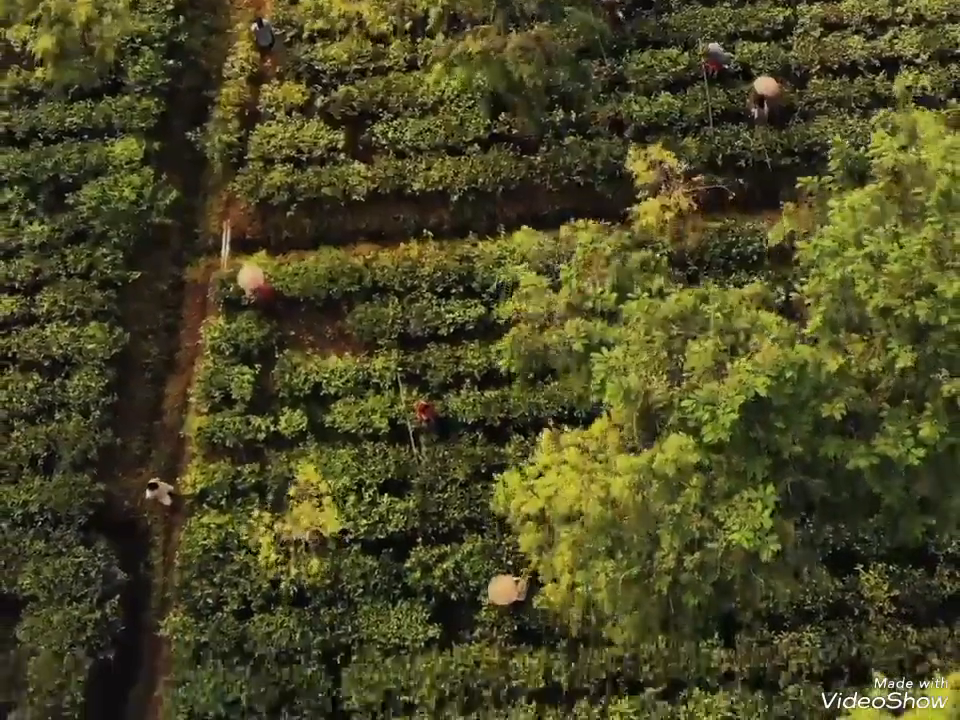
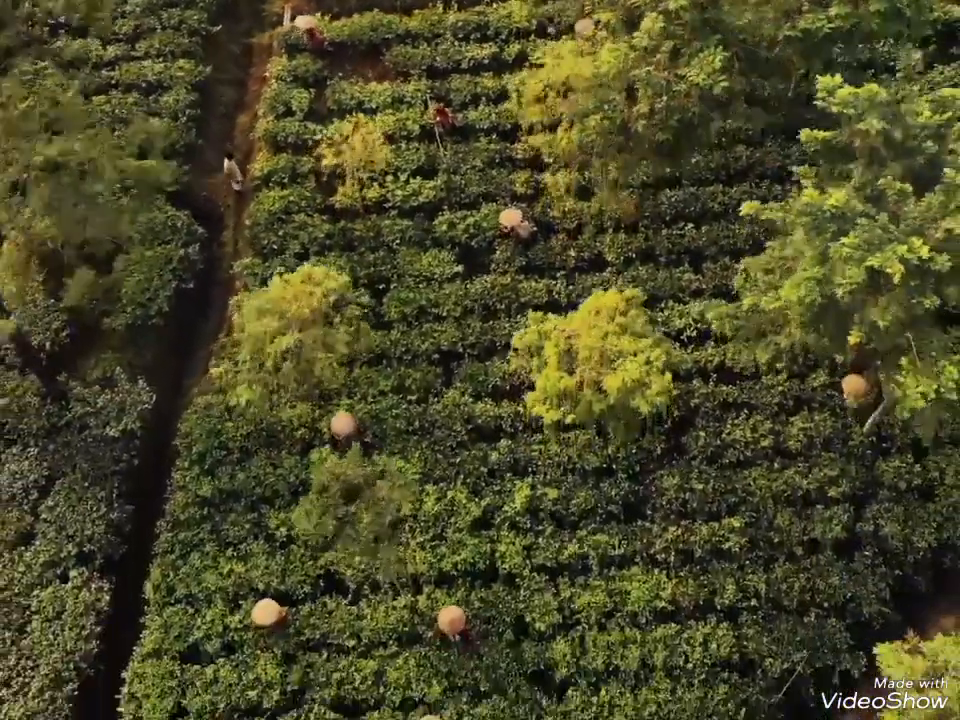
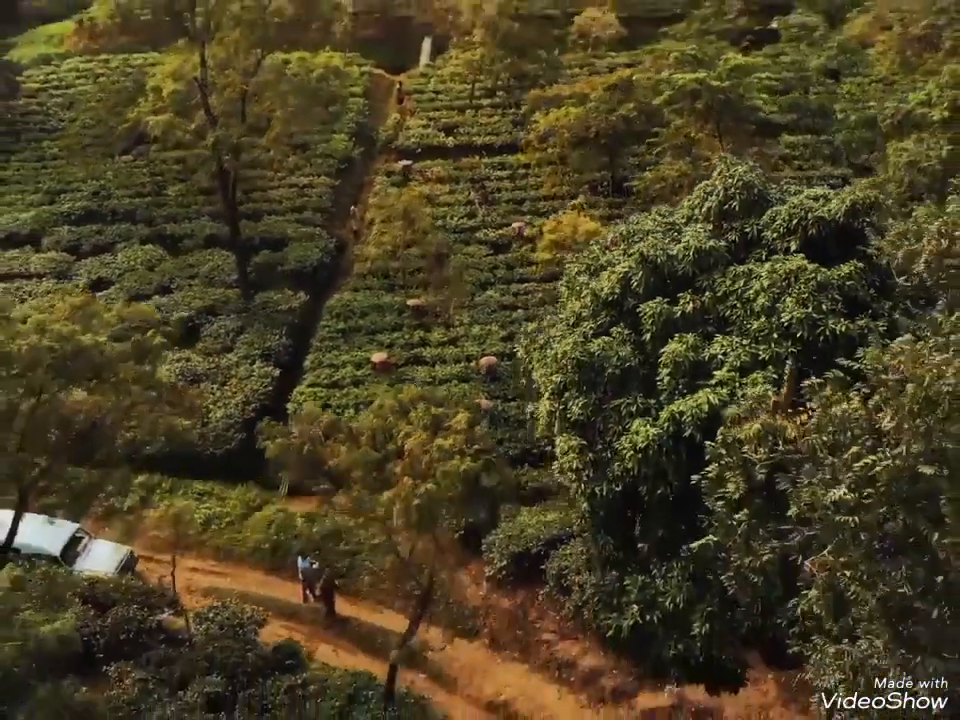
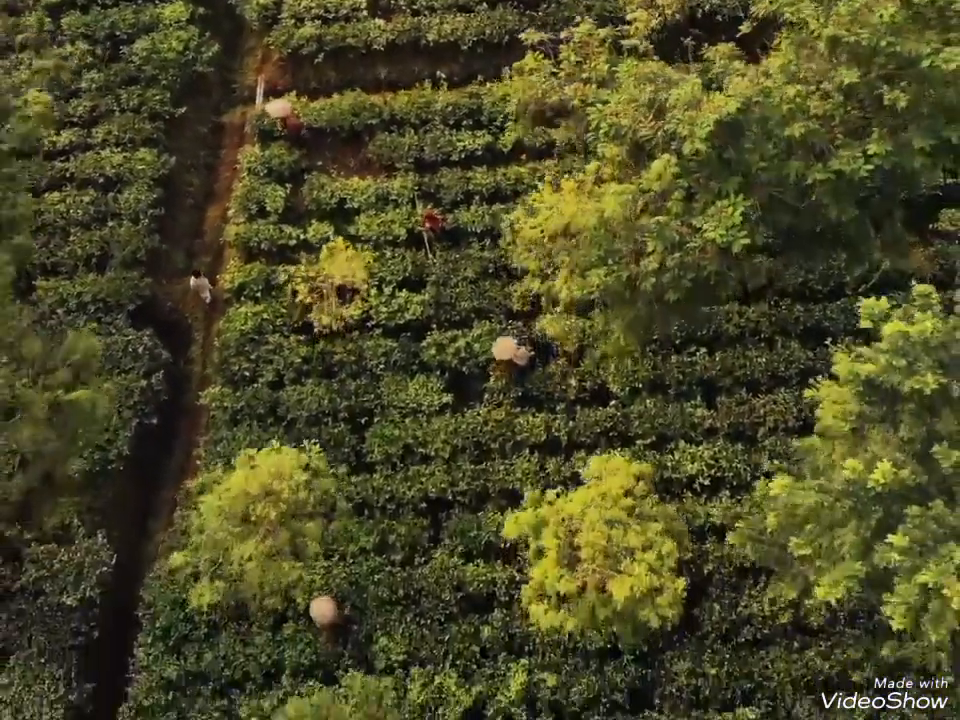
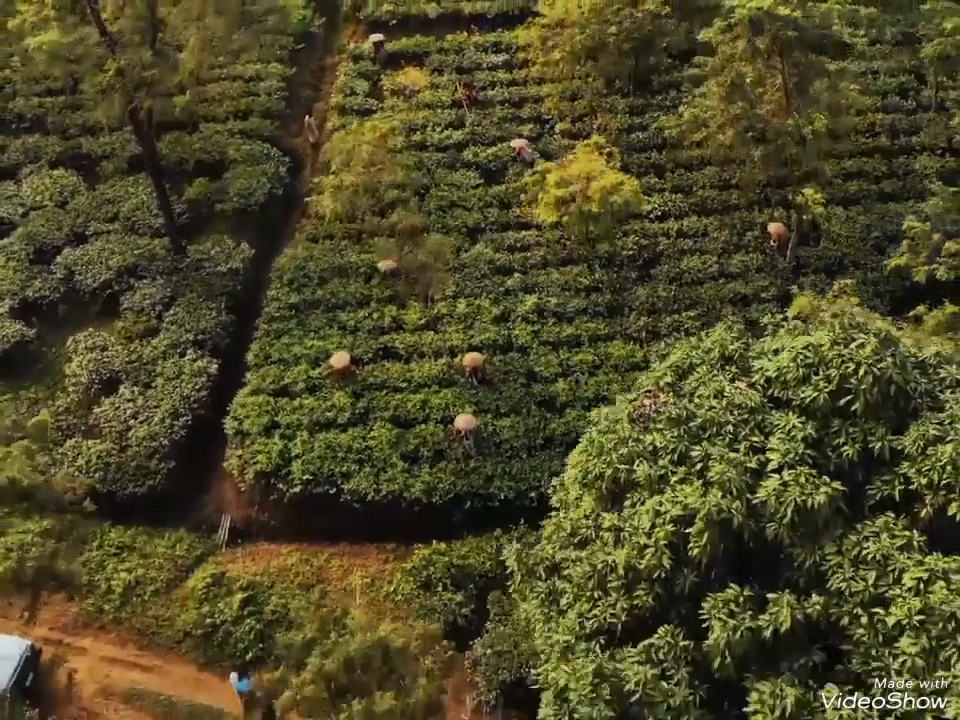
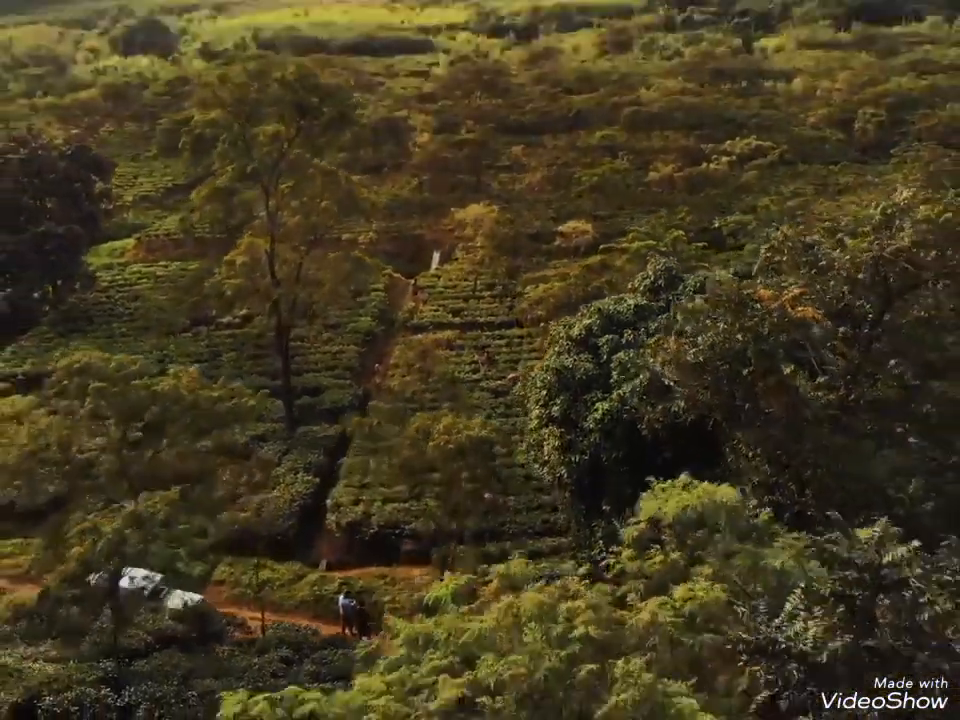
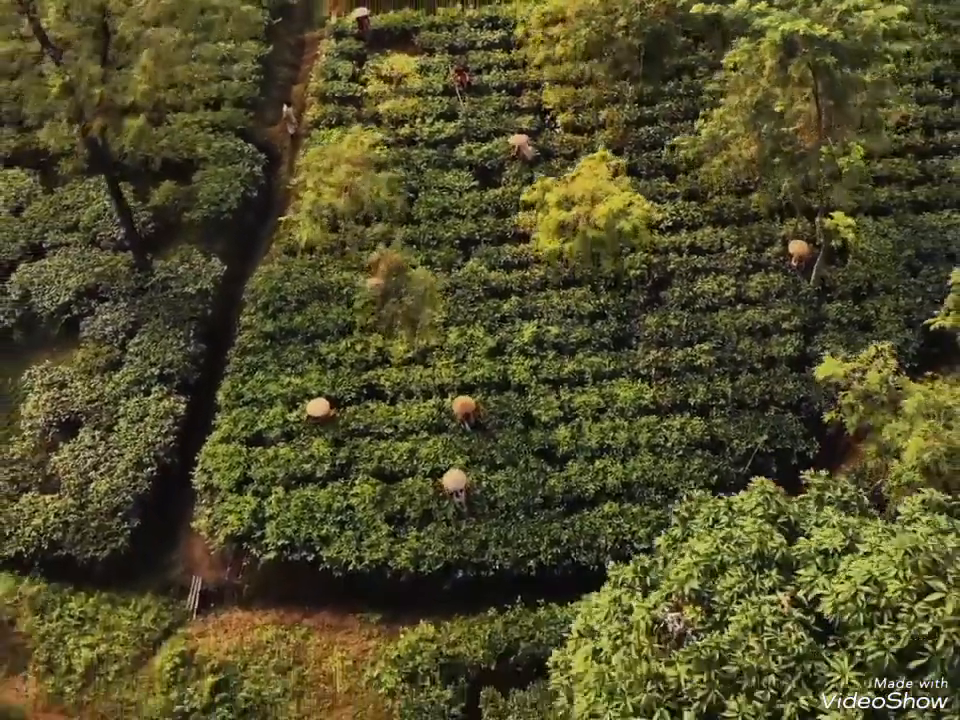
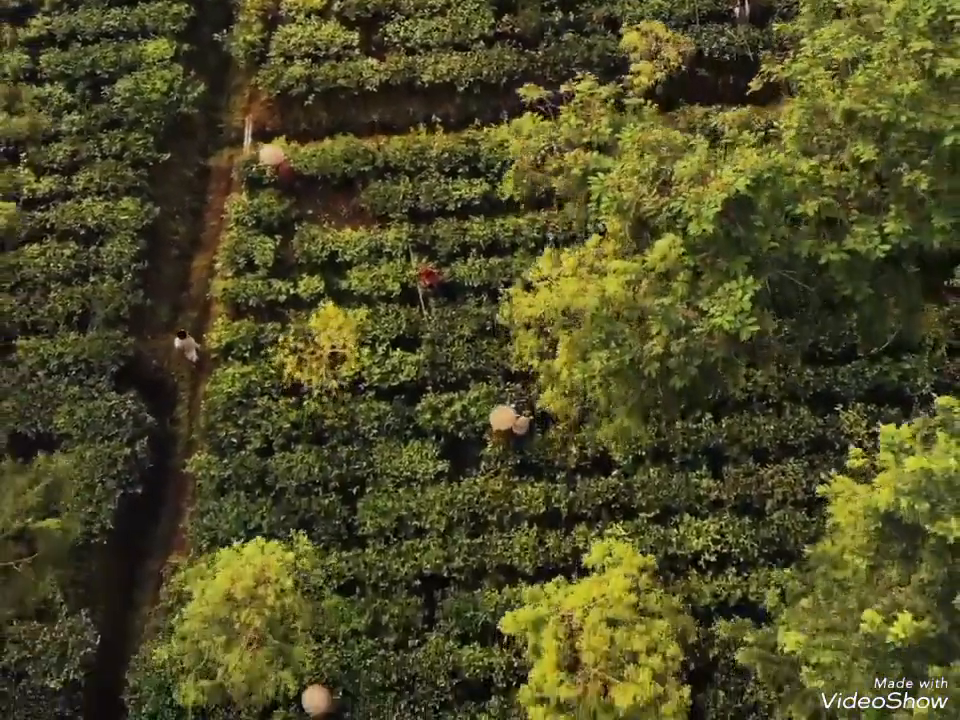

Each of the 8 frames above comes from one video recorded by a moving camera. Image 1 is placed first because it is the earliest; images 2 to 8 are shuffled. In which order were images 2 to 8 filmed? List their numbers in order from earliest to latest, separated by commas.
8, 4, 2, 7, 5, 3, 6
